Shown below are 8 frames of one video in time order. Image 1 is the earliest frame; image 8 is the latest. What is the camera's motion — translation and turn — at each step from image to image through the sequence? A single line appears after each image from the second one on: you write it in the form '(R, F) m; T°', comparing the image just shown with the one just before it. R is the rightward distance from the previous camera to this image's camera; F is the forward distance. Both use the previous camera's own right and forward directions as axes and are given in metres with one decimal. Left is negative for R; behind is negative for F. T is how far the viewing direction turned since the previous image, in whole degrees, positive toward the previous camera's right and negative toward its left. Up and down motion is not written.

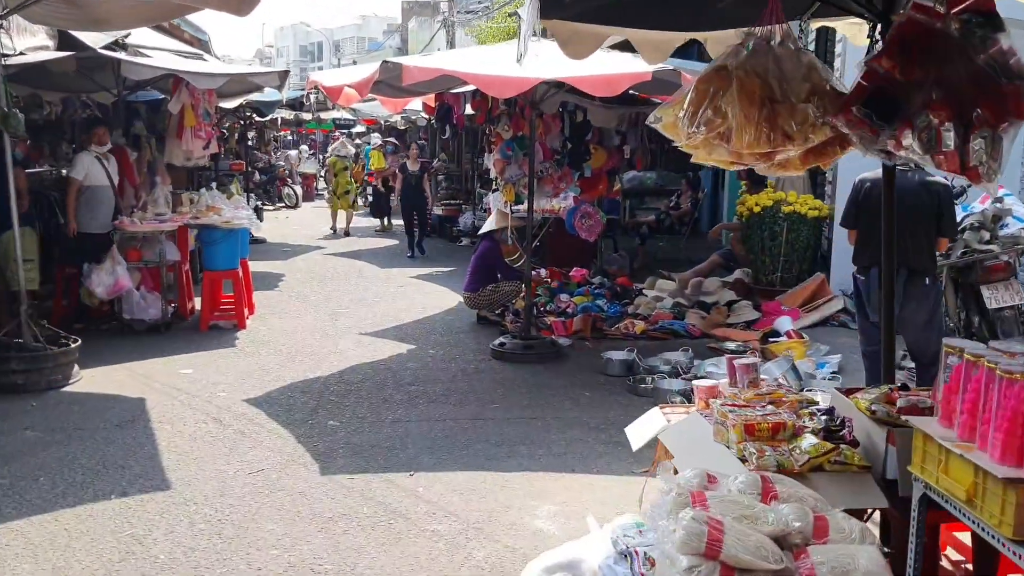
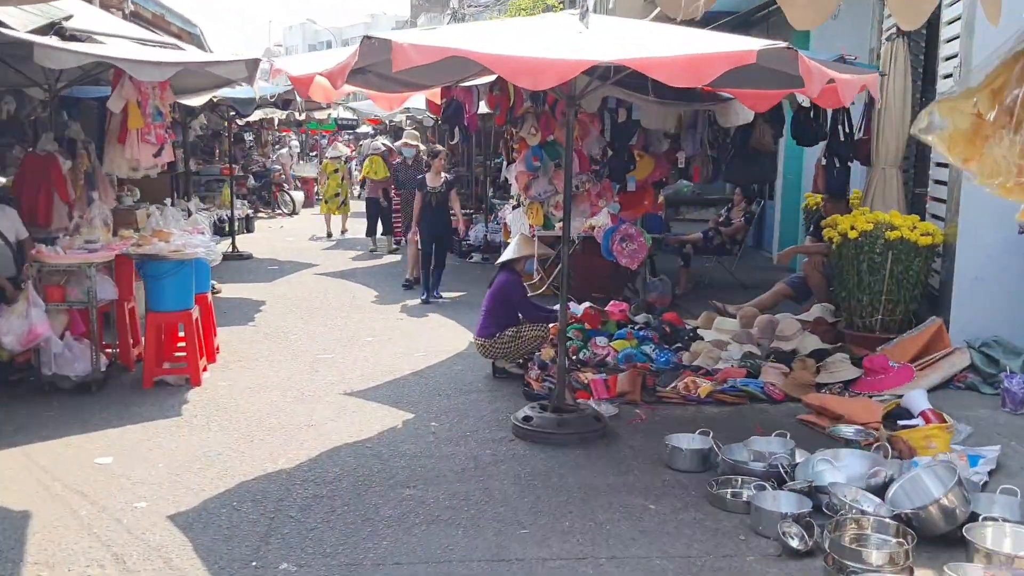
(-0.1, +1.8) m; -1°
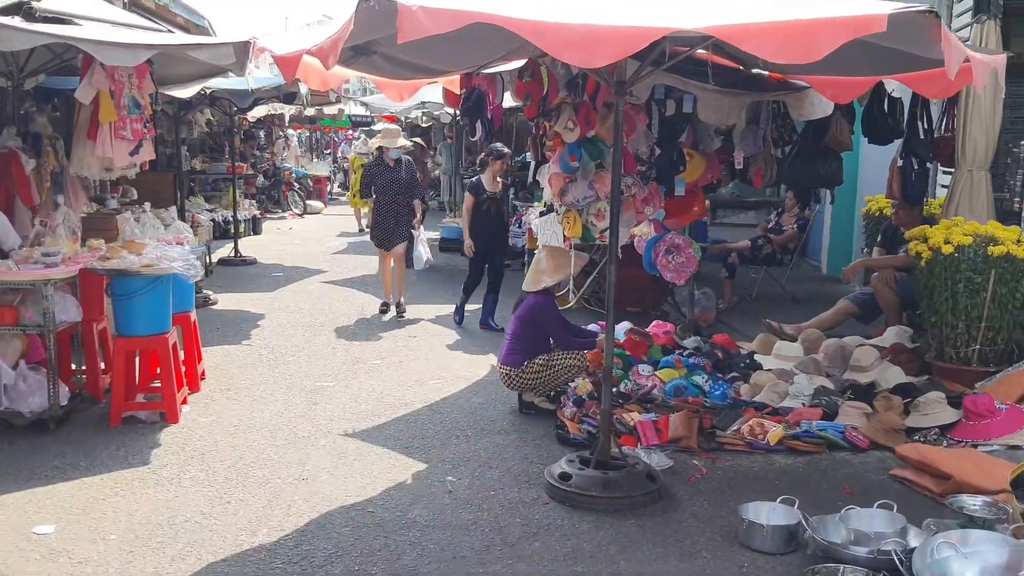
(-0.1, +1.0) m; -1°
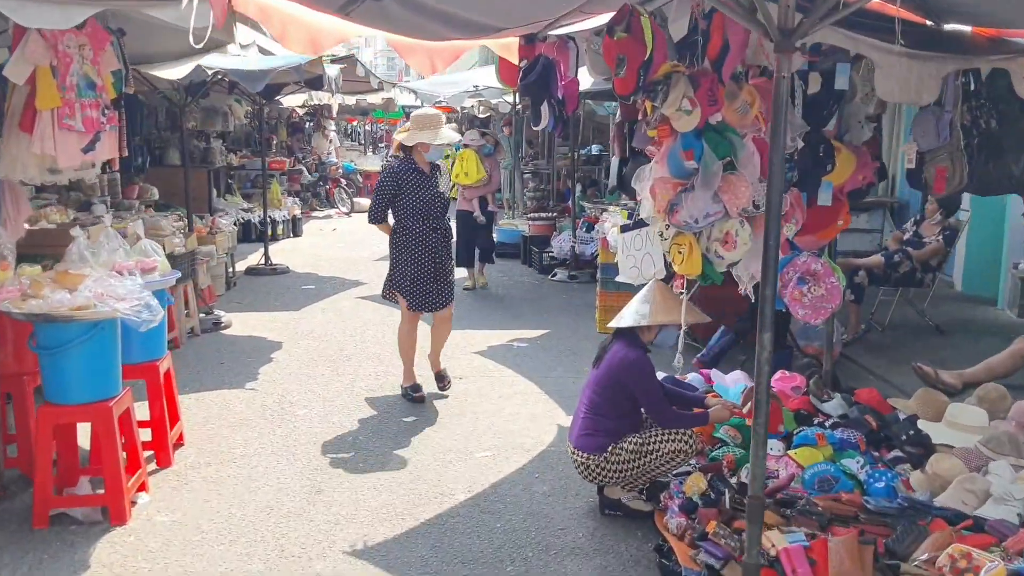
(-0.1, +1.7) m; -3°
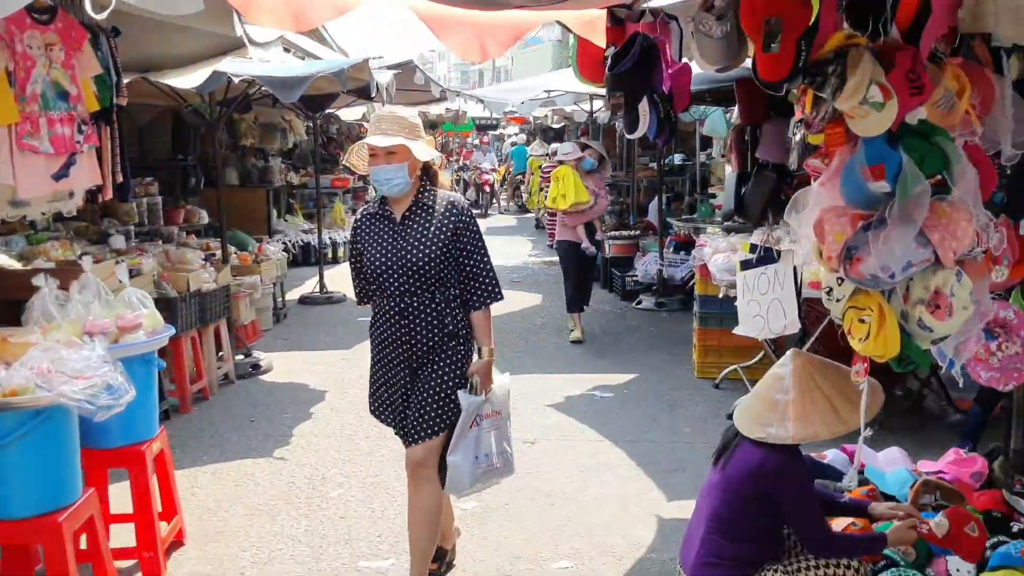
(0.0, +1.1) m; -4°
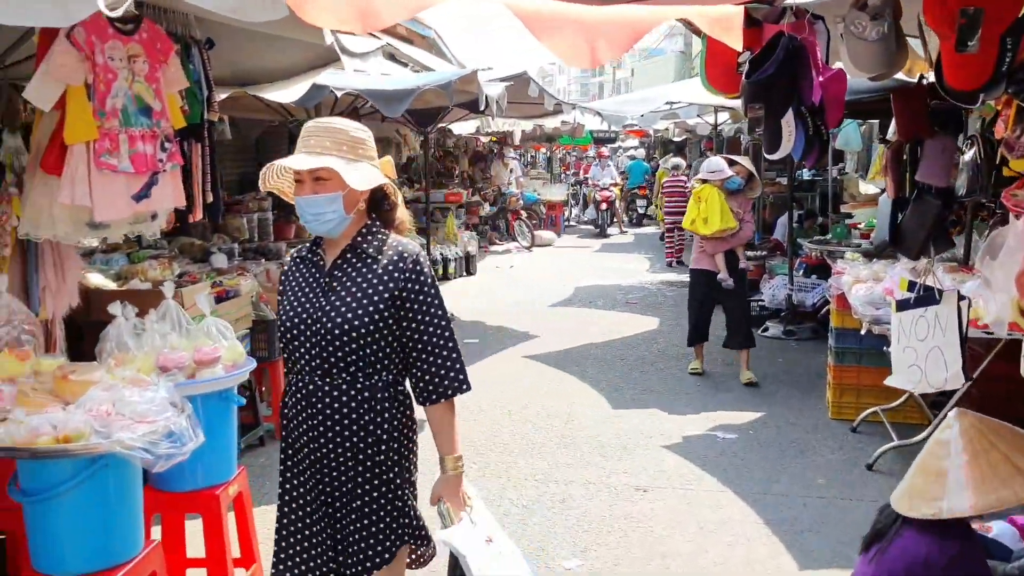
(0.0, +0.4) m; -7°
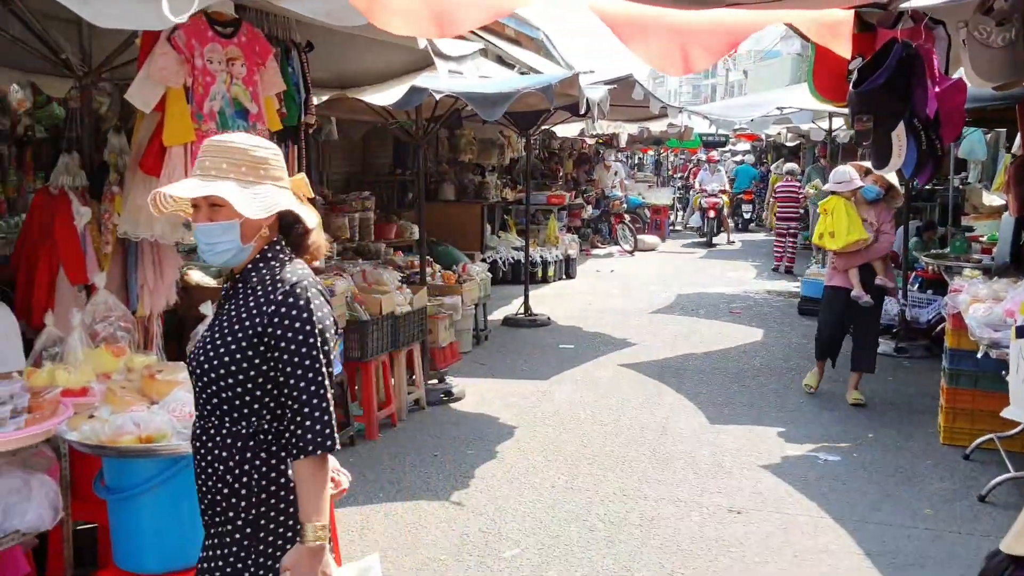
(+0.1, +0.1) m; -6°
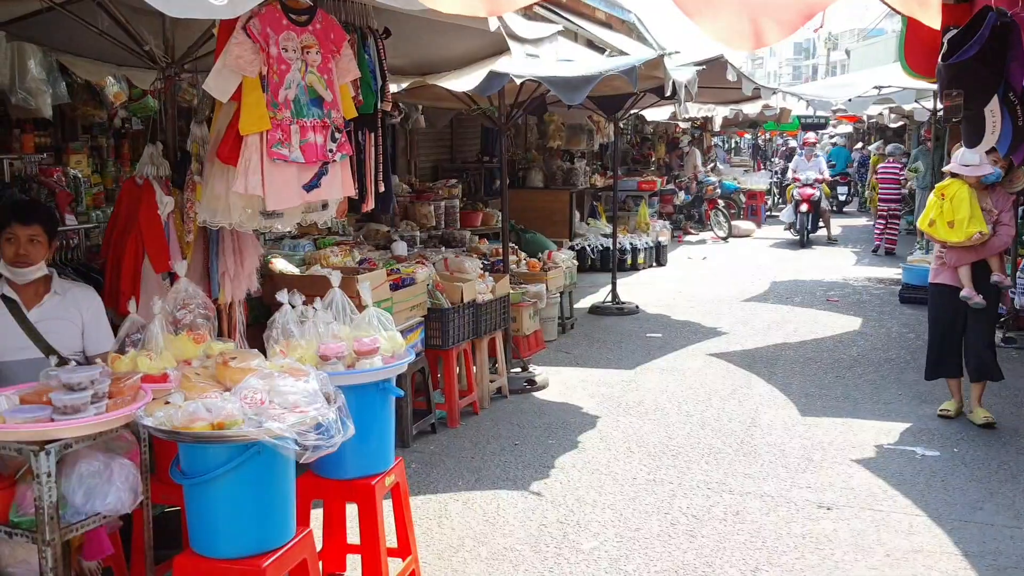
(+0.1, +0.1) m; -6°
